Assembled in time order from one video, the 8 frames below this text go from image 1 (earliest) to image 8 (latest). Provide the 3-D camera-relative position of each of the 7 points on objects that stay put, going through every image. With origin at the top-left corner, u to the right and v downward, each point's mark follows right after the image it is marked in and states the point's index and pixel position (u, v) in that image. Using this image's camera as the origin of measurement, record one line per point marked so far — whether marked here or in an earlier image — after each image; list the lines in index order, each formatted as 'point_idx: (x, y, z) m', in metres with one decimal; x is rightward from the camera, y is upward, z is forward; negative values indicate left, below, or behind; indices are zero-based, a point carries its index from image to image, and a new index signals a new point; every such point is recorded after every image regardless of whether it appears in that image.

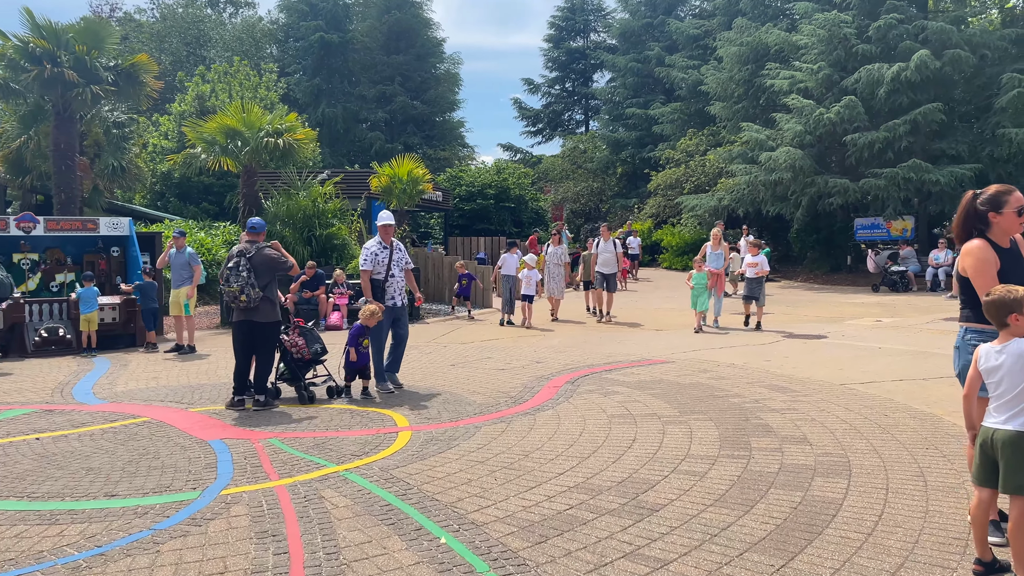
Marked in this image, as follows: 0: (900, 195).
0: (+9.6, +2.3, +19.7) m
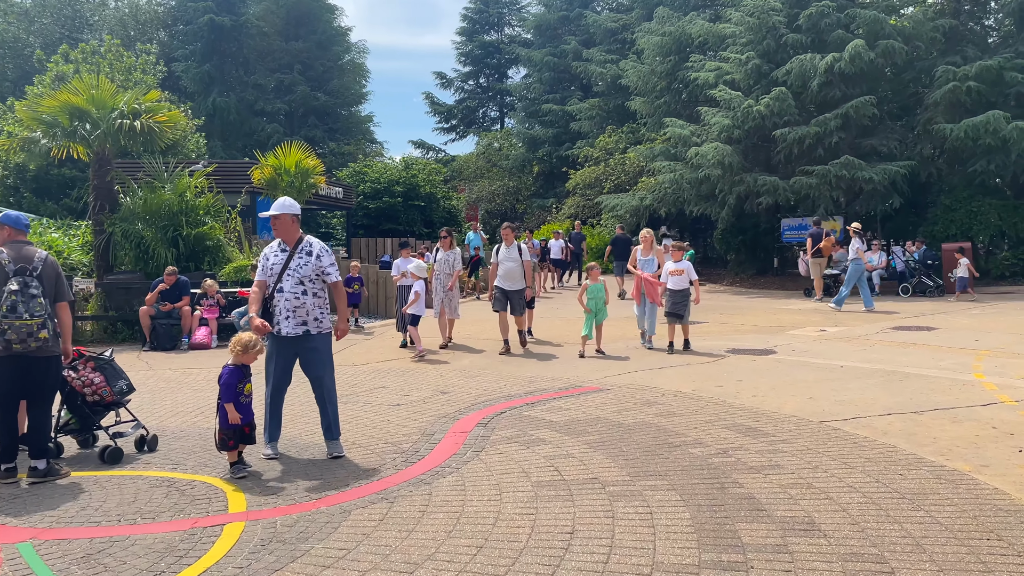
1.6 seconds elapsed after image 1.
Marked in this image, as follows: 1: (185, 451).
0: (+7.5, +2.2, +18.6) m
1: (-2.5, -1.3, +6.1) m
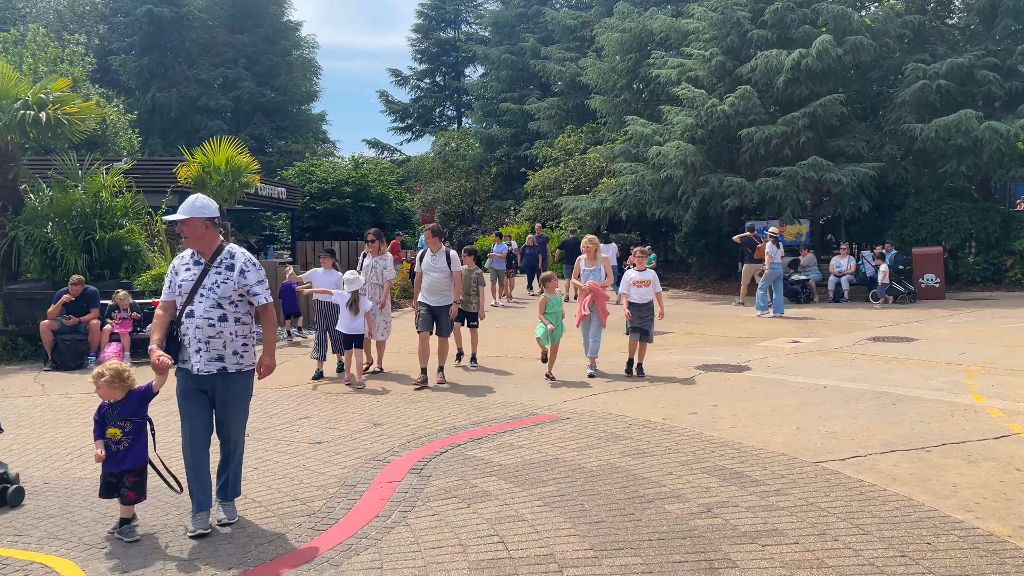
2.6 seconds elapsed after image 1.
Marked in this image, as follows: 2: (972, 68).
0: (+6.4, +2.0, +17.9) m
1: (-2.9, -1.4, +4.9) m
2: (+9.8, +4.7, +16.9) m
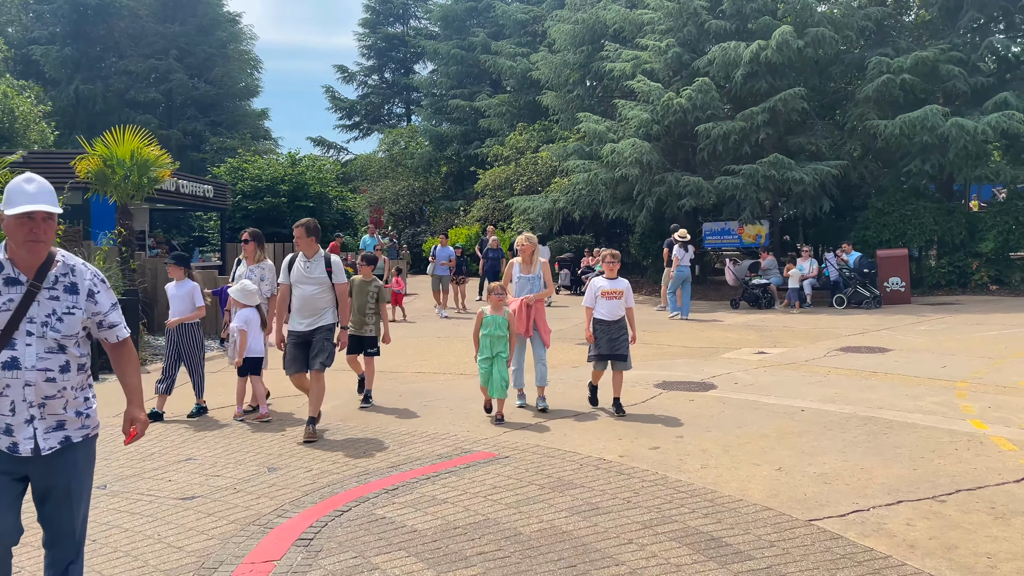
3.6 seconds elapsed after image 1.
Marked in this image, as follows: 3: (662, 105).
0: (+5.3, +2.0, +17.0) m
1: (-3.3, -1.5, +3.5) m
2: (+8.7, +4.6, +16.2) m
3: (+3.3, +4.0, +17.6) m
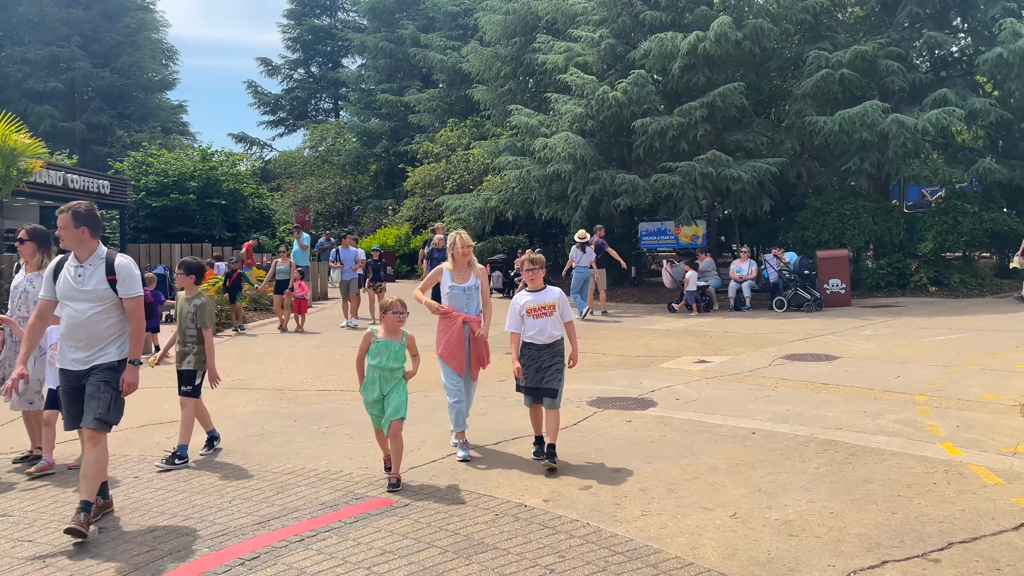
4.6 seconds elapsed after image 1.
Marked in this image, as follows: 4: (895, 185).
0: (+3.8, +1.9, +16.3) m
1: (-3.7, -1.6, +2.2) m
2: (+7.2, +4.6, +15.8) m
3: (+1.8, +4.0, +16.7) m
4: (+8.4, +2.3, +17.4) m
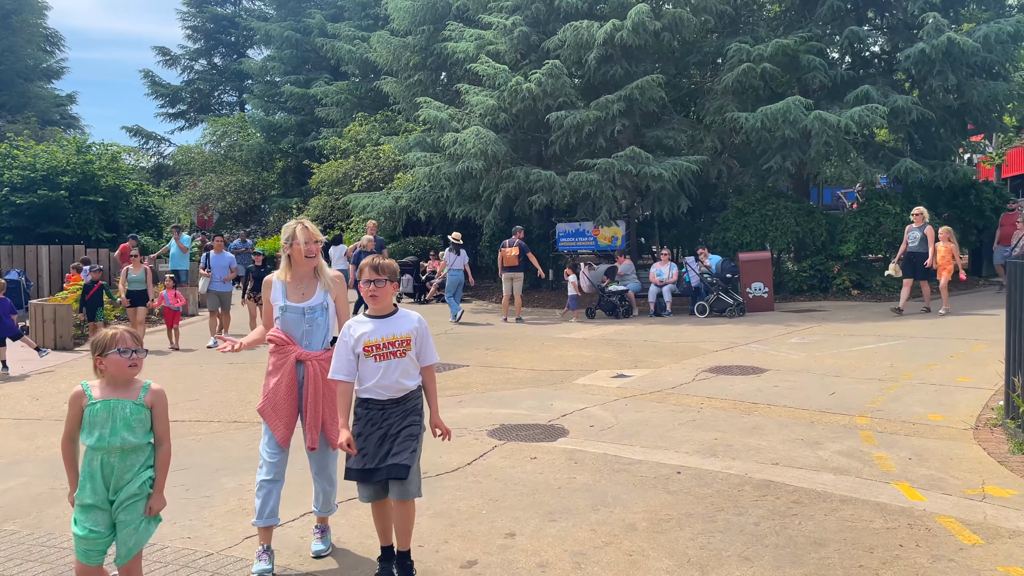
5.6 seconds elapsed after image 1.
0: (+2.0, +1.8, +15.4) m
1: (-4.1, -1.7, +0.6) m
2: (+5.4, +4.5, +15.2) m
3: (-0.1, +3.9, +15.6) m
4: (+6.5, +2.2, +16.9) m
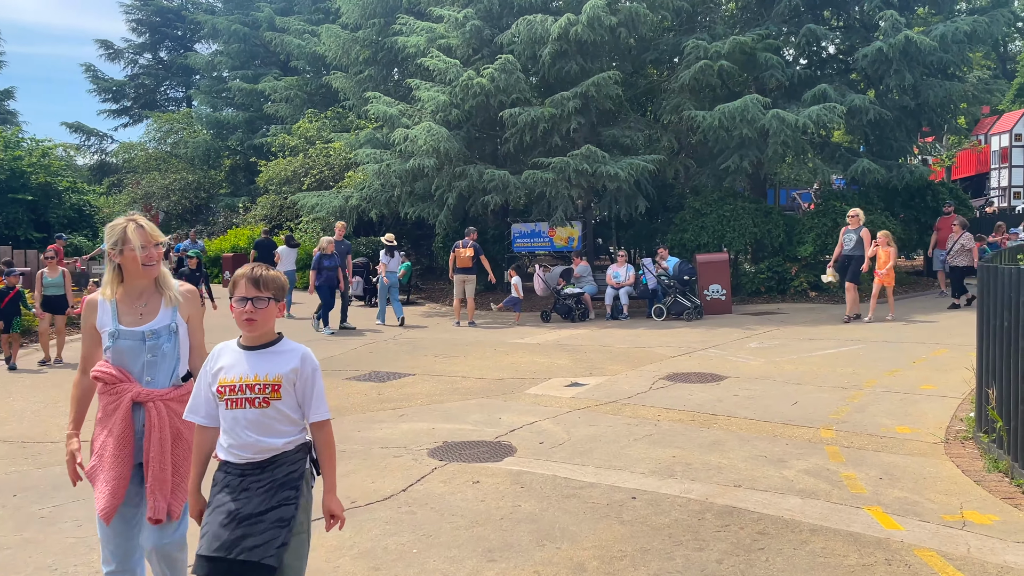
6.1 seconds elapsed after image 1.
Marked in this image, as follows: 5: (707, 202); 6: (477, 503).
0: (+1.1, +1.8, +14.9) m
1: (-4.2, -1.7, -0.1) m
2: (+4.6, +4.5, +14.9) m
3: (-1.0, +3.8, +15.1) m
4: (+5.5, +2.2, +16.7) m
5: (+3.8, +1.7, +15.5) m
6: (-0.2, -1.3, +4.9) m
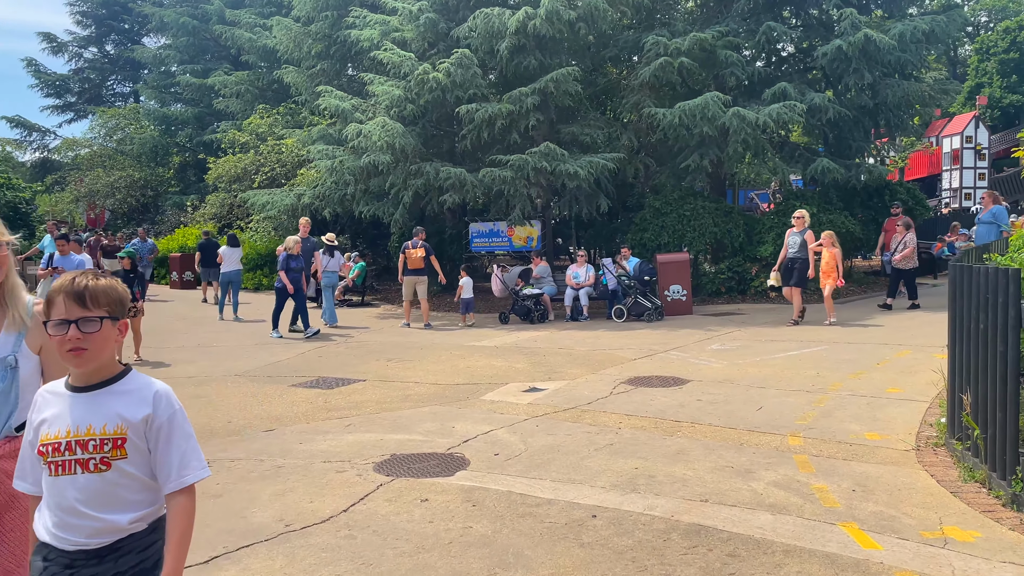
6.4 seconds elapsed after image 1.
0: (+0.3, +1.8, +14.6) m
1: (-4.3, -1.7, -0.7) m
2: (+3.8, +4.5, +14.8) m
3: (-1.8, +3.8, +14.6) m
4: (+4.6, +2.2, +16.5) m
5: (+3.0, +1.7, +15.2) m
6: (-0.5, -1.3, +4.5) m
